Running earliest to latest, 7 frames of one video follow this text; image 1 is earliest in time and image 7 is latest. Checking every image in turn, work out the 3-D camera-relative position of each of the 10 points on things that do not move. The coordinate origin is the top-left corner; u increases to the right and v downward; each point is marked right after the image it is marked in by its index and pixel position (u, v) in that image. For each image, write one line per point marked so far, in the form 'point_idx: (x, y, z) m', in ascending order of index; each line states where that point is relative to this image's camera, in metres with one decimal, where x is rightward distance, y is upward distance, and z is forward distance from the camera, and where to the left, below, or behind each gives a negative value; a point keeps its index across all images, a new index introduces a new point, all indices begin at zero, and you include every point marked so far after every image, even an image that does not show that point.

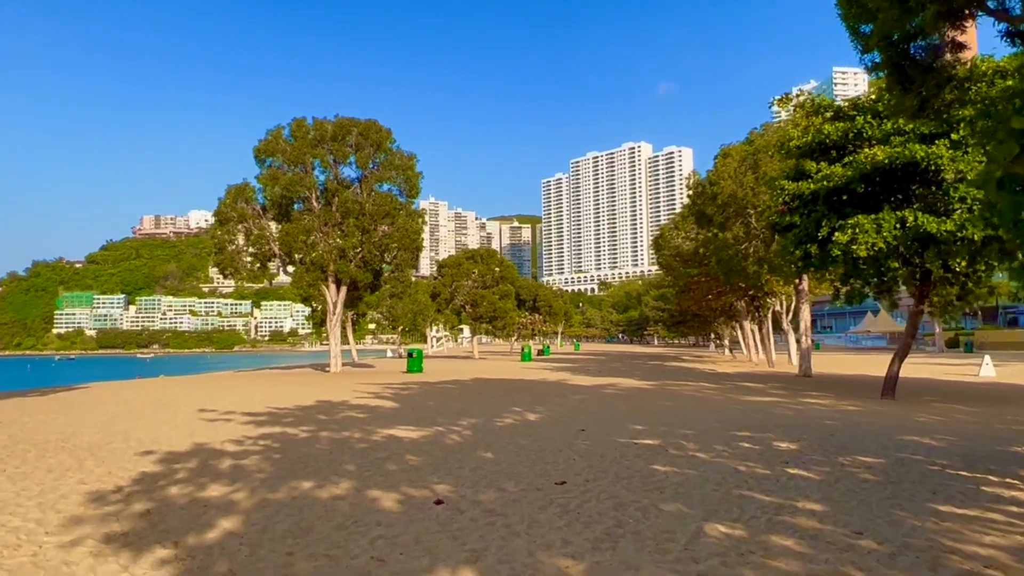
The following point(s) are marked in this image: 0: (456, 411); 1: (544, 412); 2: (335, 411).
0: (-1.1, -2.9, +13.6) m
1: (+0.7, -2.8, +13.0) m
2: (-4.0, -3.0, +14.8) m
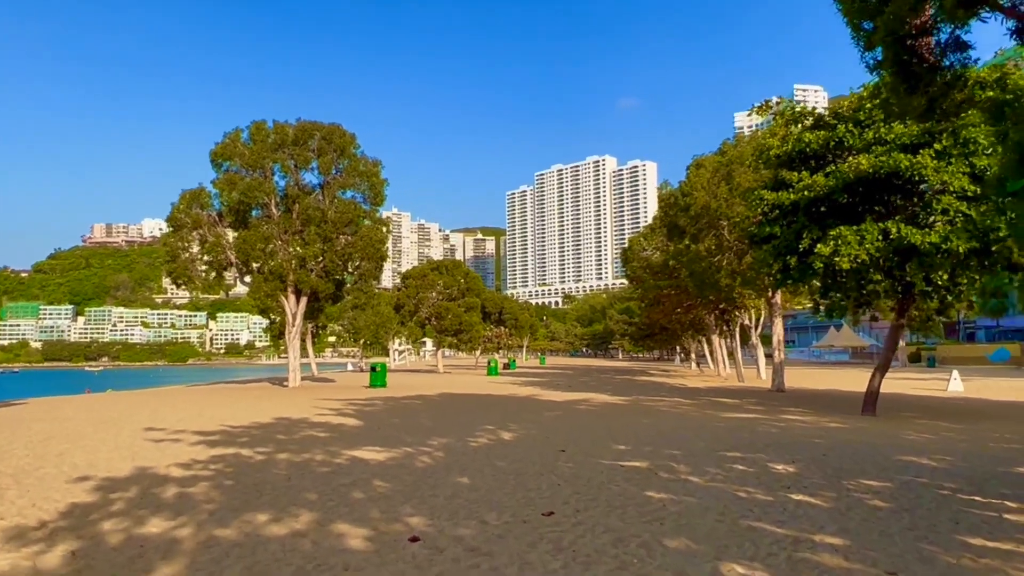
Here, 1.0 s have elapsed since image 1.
0: (-1.7, -3.1, +12.8) m
1: (+0.2, -3.1, +12.3) m
2: (-4.6, -3.2, +13.9) m
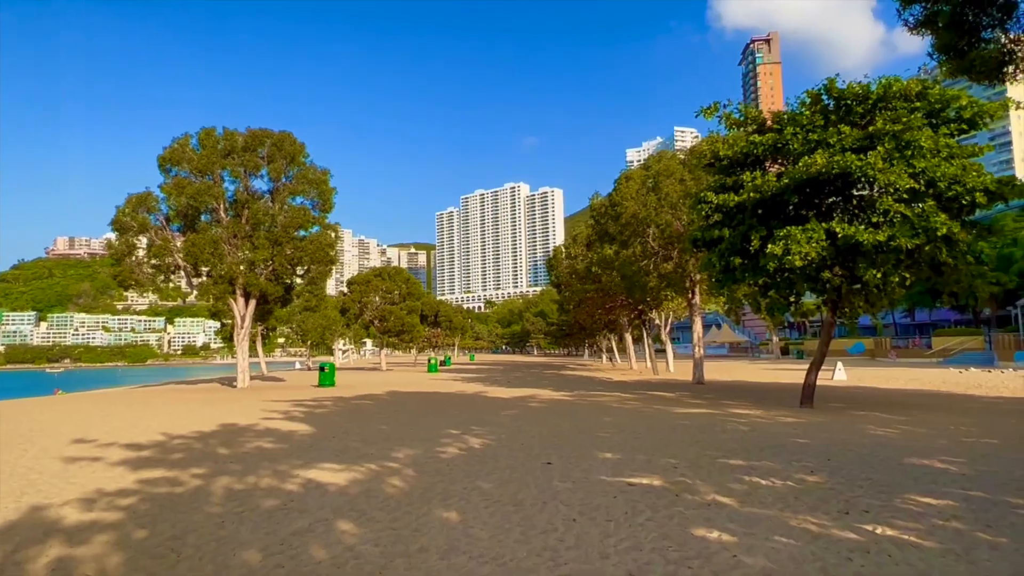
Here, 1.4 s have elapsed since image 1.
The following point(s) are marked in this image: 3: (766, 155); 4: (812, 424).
0: (-2.5, -3.1, +13.3) m
1: (-0.6, -3.1, +12.9) m
2: (-5.6, -3.2, +14.0) m
3: (+7.7, +4.0, +19.2) m
4: (+7.4, -3.4, +15.8) m
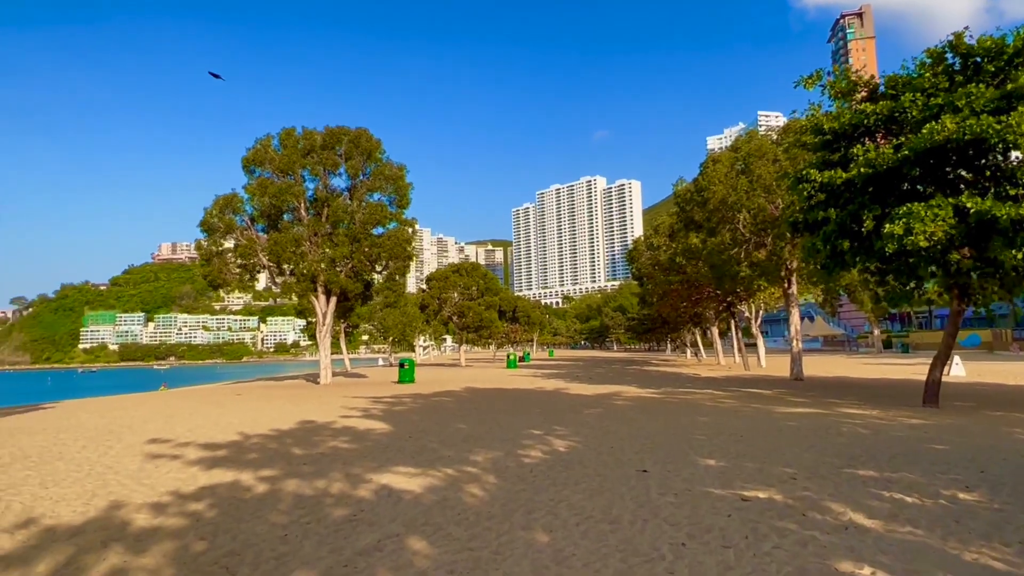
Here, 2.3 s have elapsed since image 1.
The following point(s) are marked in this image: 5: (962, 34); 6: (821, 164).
0: (-0.8, -3.0, +12.5) m
1: (+1.0, -2.9, +11.9) m
2: (-3.7, -3.1, +13.6) m
3: (+9.9, +4.4, +17.2) m
4: (+9.3, -3.0, +13.8) m
5: (+11.5, +6.5, +16.3) m
6: (+8.9, +3.6, +18.4) m
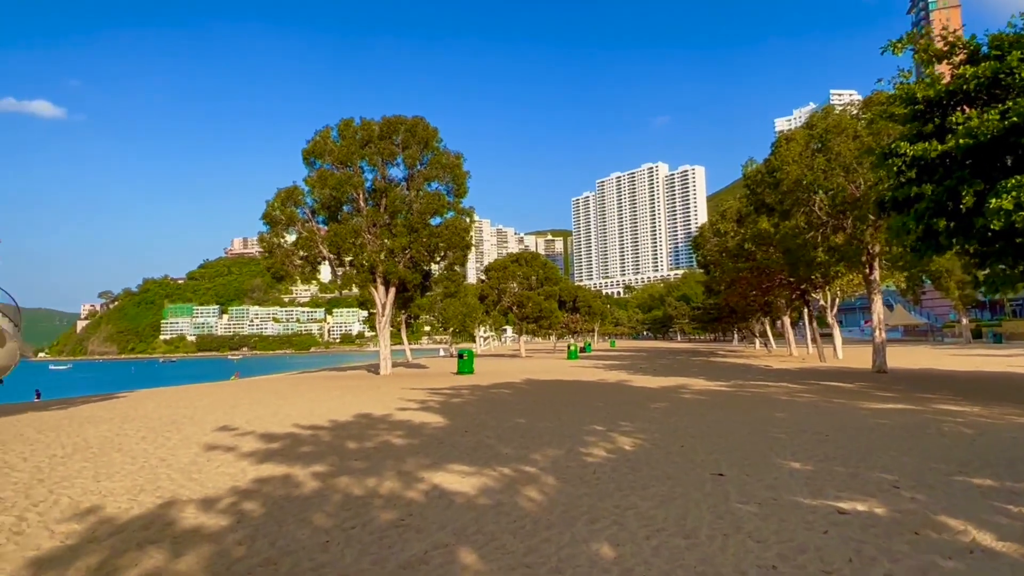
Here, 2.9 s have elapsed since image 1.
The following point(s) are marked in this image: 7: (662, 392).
0: (+0.3, -2.7, +11.9) m
1: (+2.1, -2.7, +11.1) m
2: (-2.5, -2.9, +13.3) m
3: (+11.3, +4.8, +15.4) m
4: (+10.6, -2.7, +12.1) m
5: (+12.9, +6.9, +14.4) m
6: (+10.5, +4.0, +16.7) m
7: (+4.6, -3.2, +19.5) m
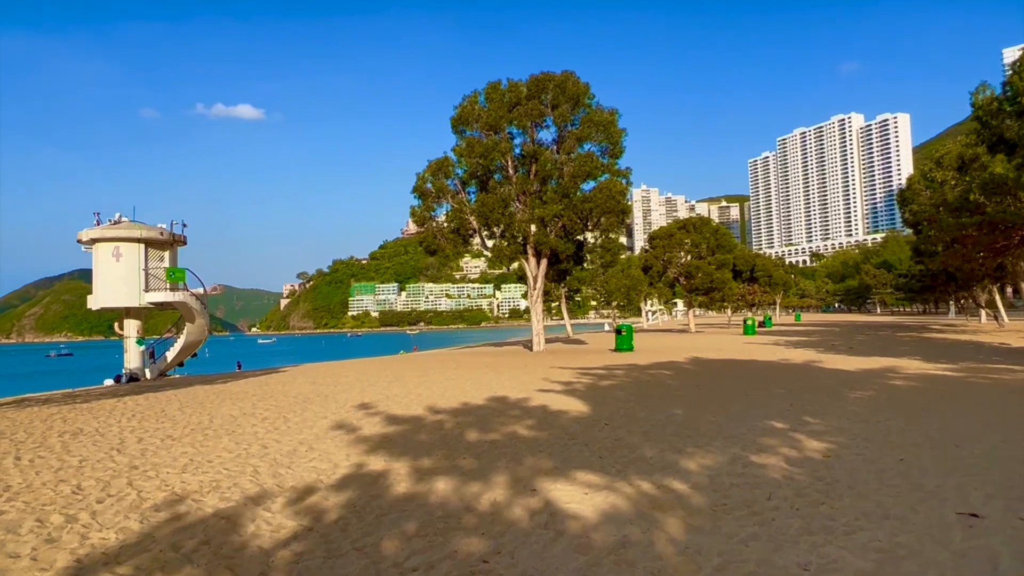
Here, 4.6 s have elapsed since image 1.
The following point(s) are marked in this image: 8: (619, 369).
0: (+2.6, -2.1, +9.5) m
1: (+4.1, -2.1, +8.3) m
2: (+0.2, -2.3, +11.6) m
3: (+13.9, +5.7, +9.8) m
4: (+12.5, -1.9, +7.1) m
5: (+15.1, +7.8, +8.3) m
6: (+13.5, +5.0, +11.3) m
7: (+8.7, -2.2, +15.8) m
8: (+3.3, -2.5, +19.3) m
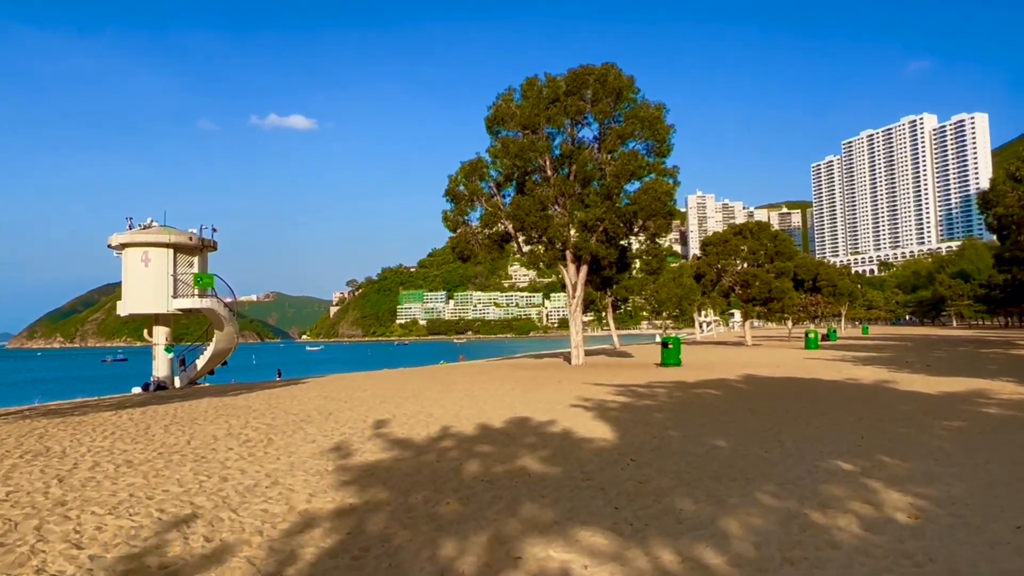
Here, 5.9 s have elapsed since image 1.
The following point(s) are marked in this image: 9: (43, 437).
0: (+2.6, -2.2, +7.8) m
1: (+4.1, -2.2, +6.5) m
2: (+0.5, -2.4, +10.1) m
3: (+14.0, +5.5, +7.2) m
4: (+12.4, -2.0, +4.6) m
5: (+15.1, +7.7, +5.7) m
6: (+13.7, +4.8, +8.7) m
7: (+9.3, -2.4, +13.6) m
8: (+4.1, -2.7, +17.5) m
9: (-7.7, -2.4, +10.4) m
